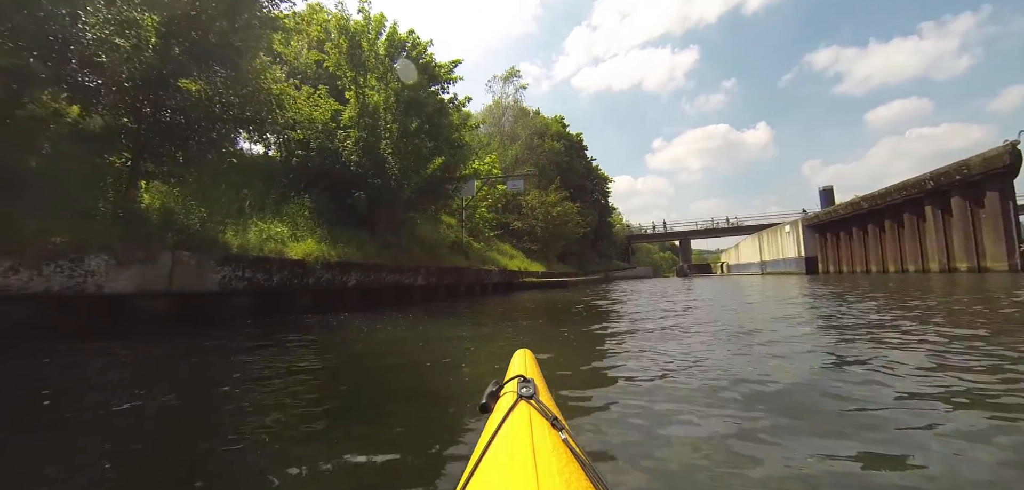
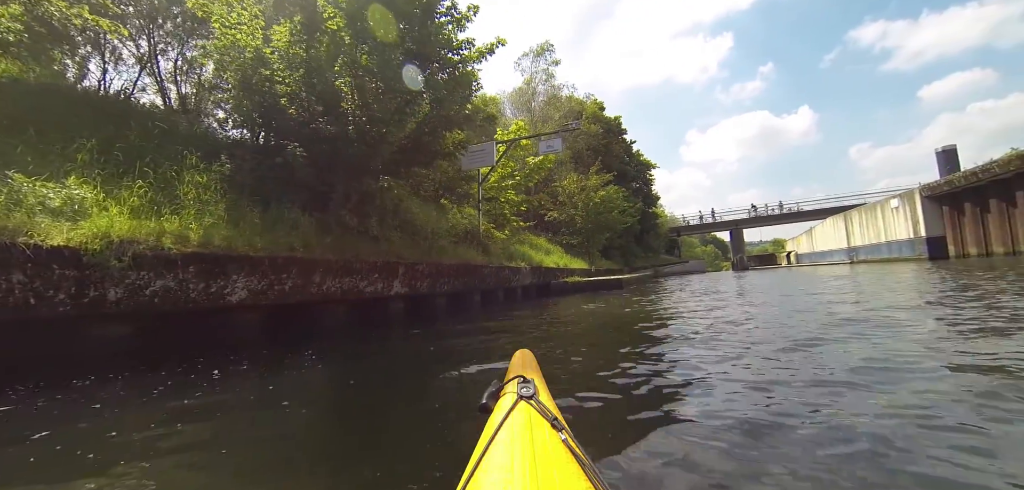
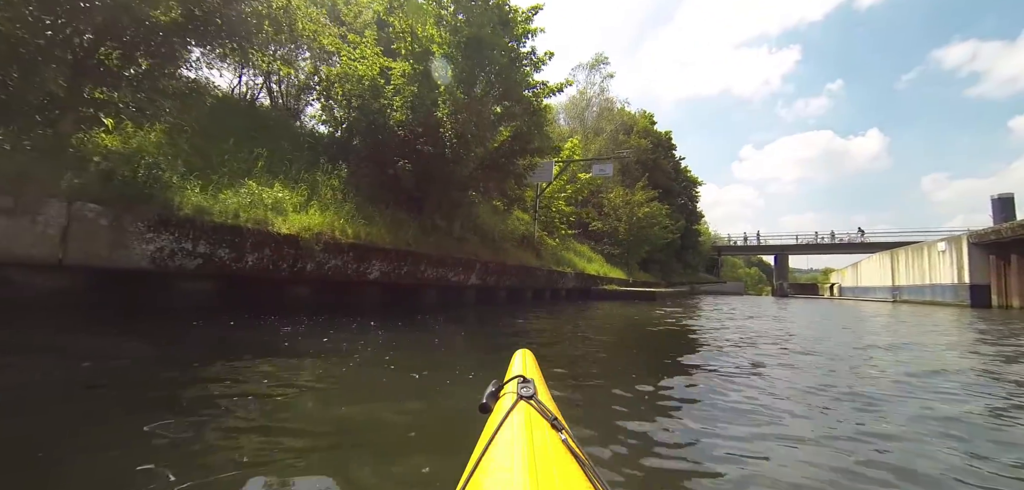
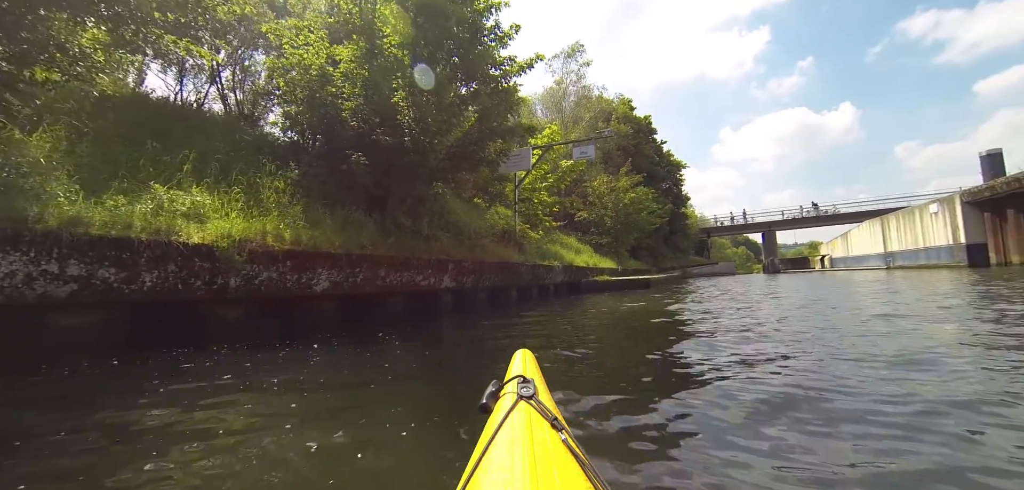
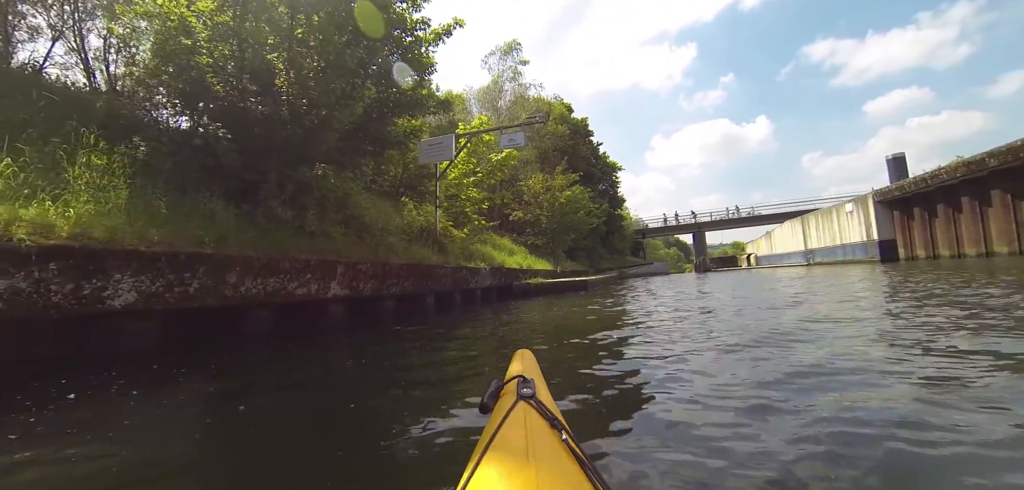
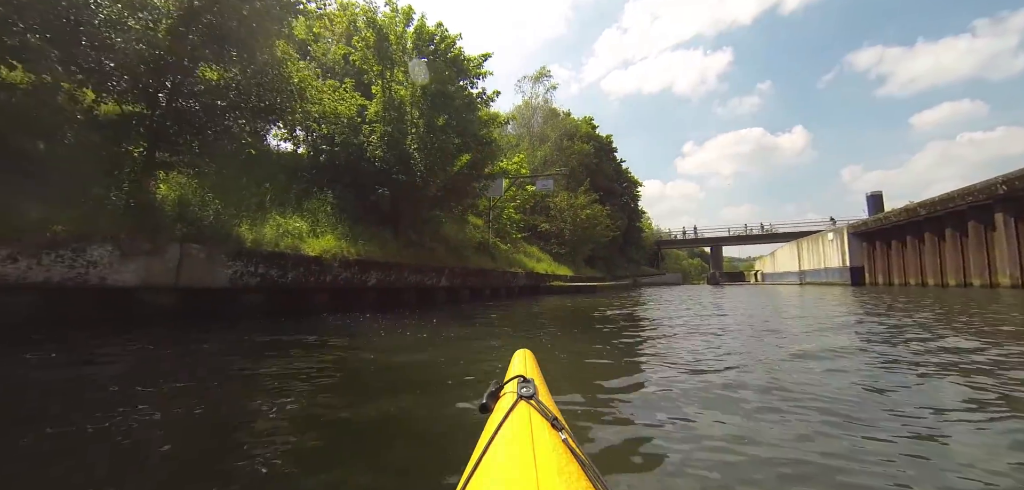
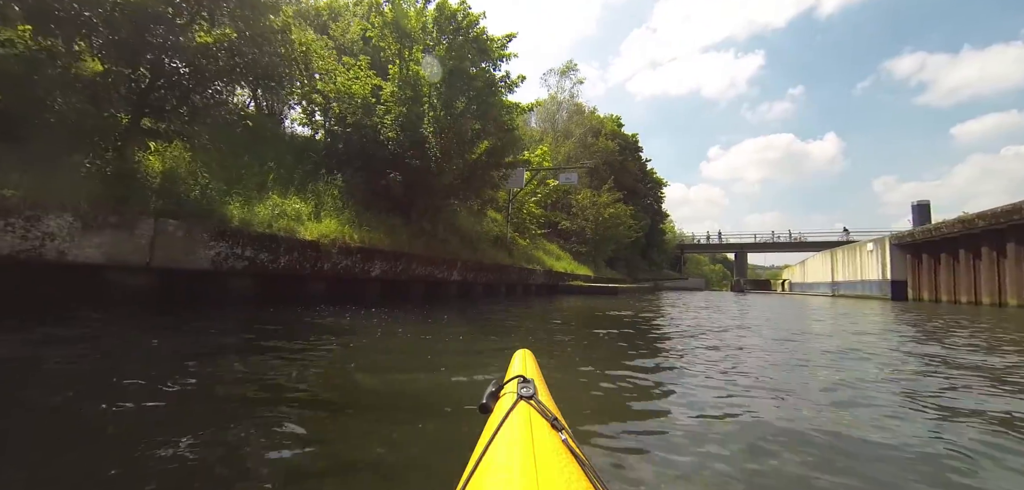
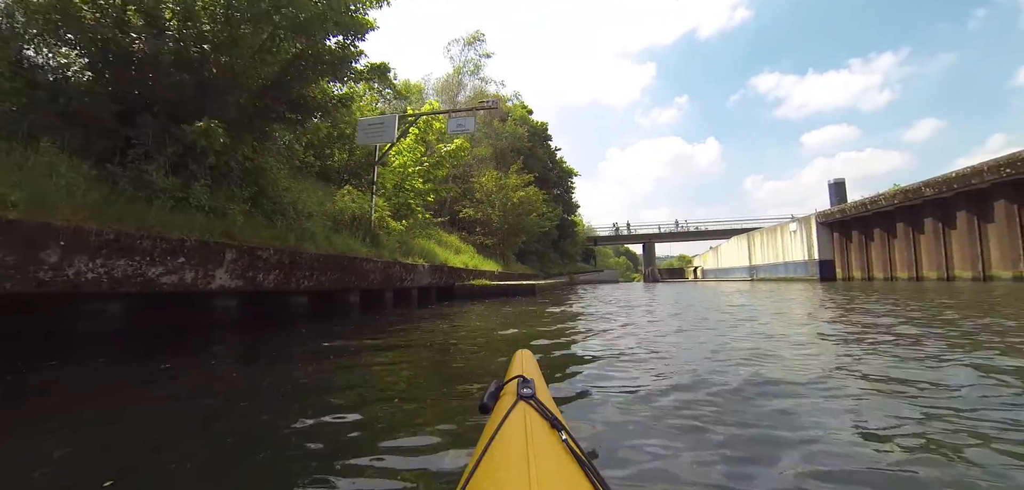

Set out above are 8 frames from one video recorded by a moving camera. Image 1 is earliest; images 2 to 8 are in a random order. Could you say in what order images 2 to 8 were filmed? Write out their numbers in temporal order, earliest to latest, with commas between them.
6, 7, 3, 4, 2, 5, 8
